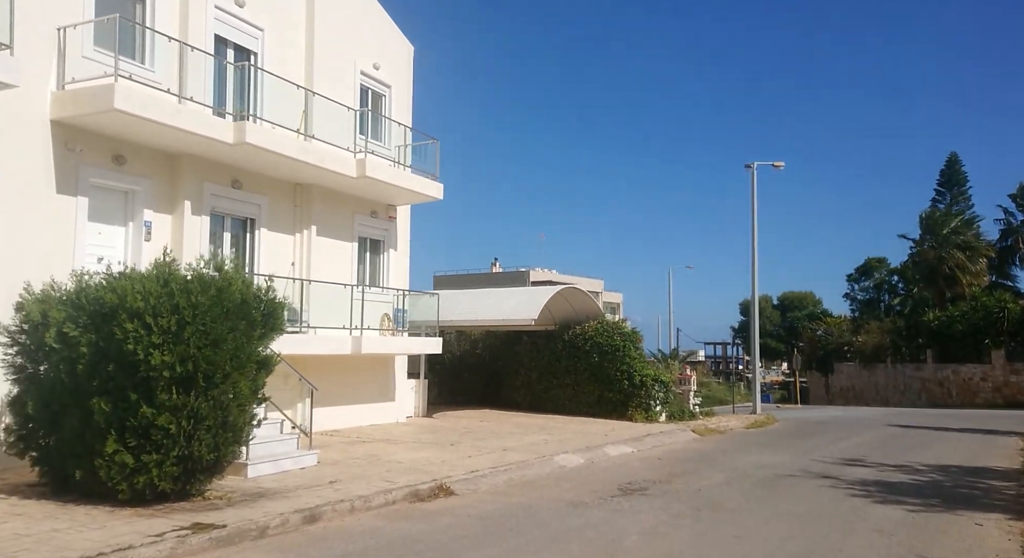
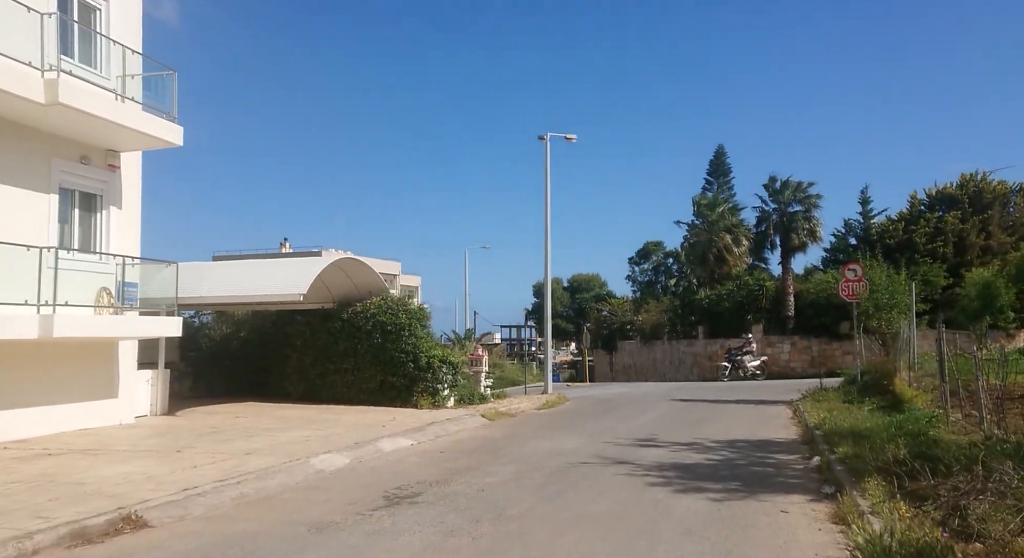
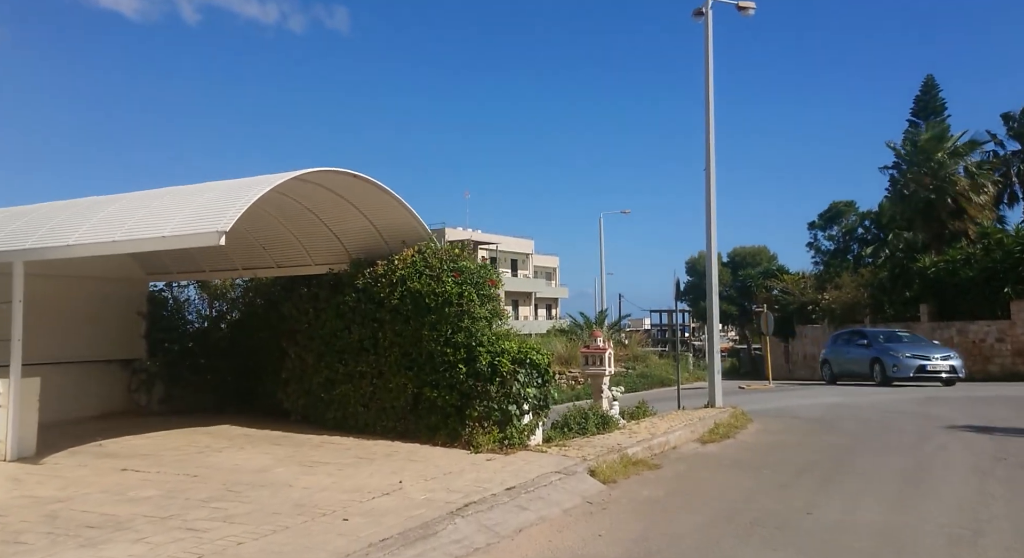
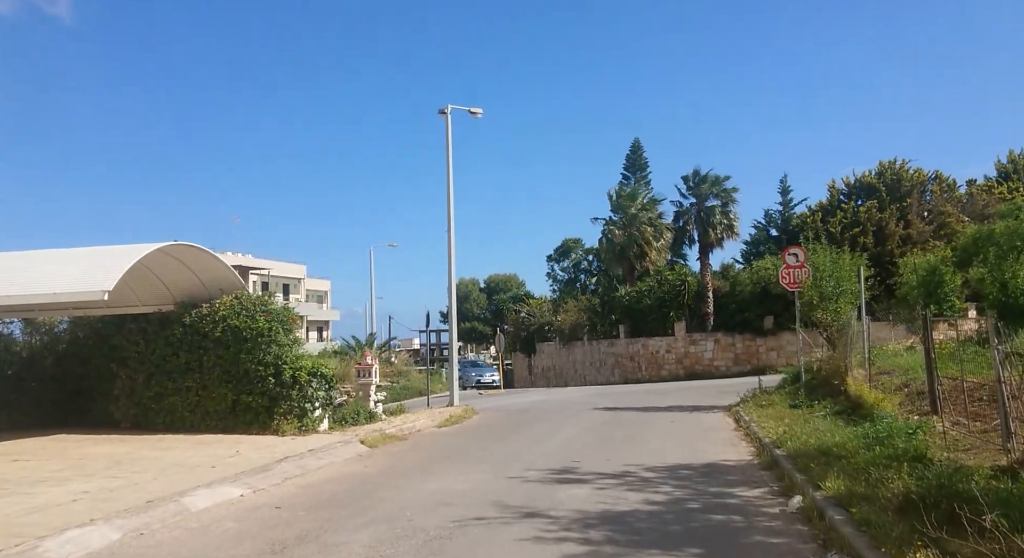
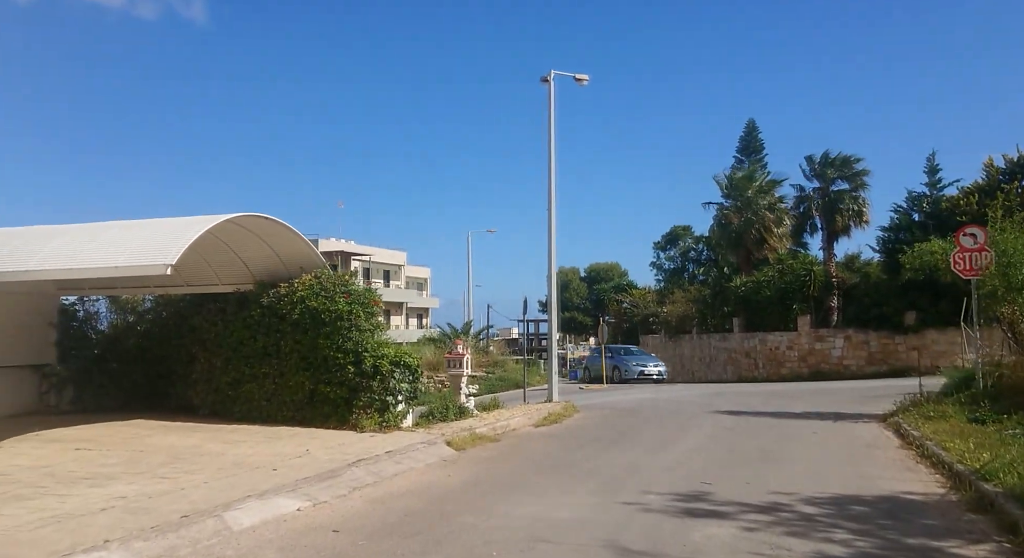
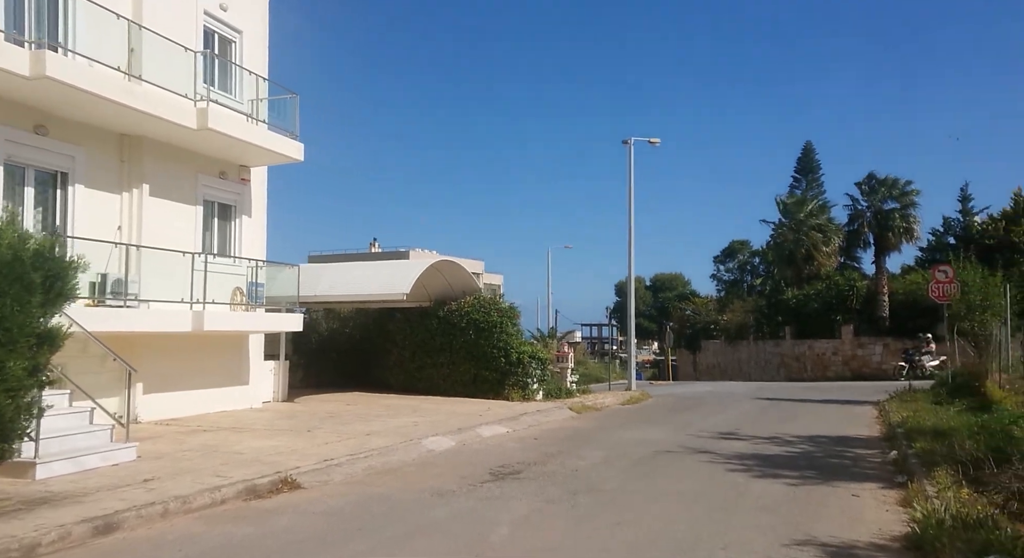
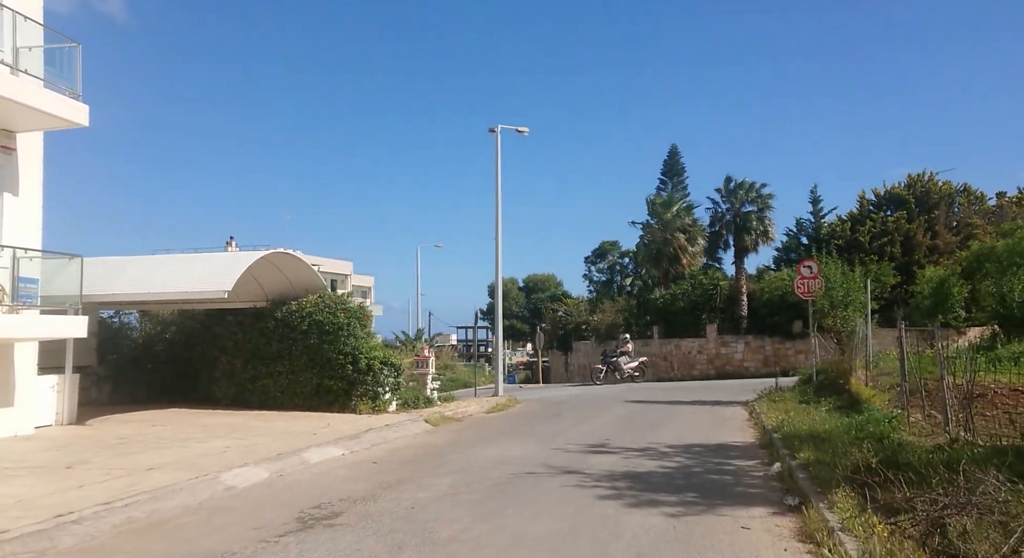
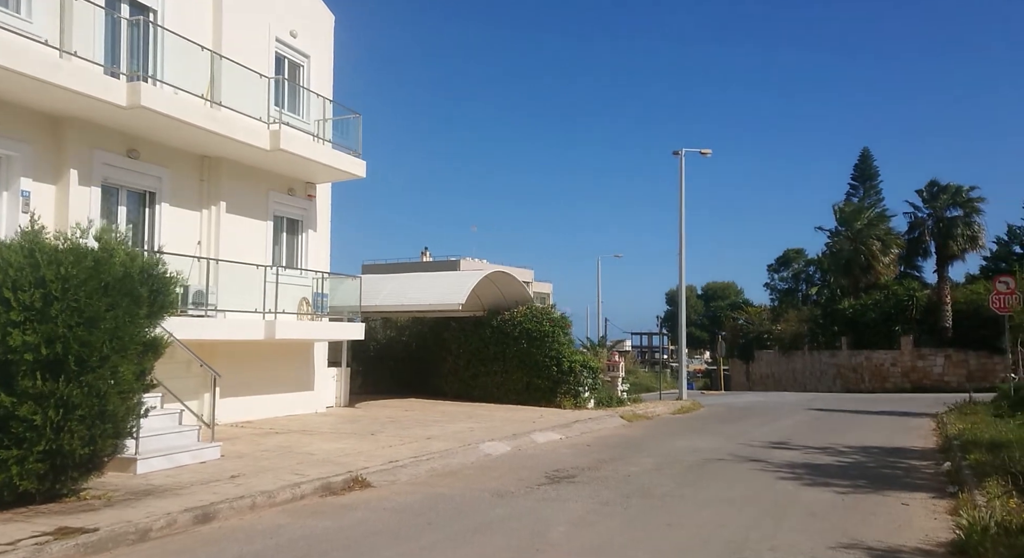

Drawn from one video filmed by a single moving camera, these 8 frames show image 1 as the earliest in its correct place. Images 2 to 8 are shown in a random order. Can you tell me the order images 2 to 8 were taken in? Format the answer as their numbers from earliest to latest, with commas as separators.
8, 6, 2, 7, 4, 5, 3
